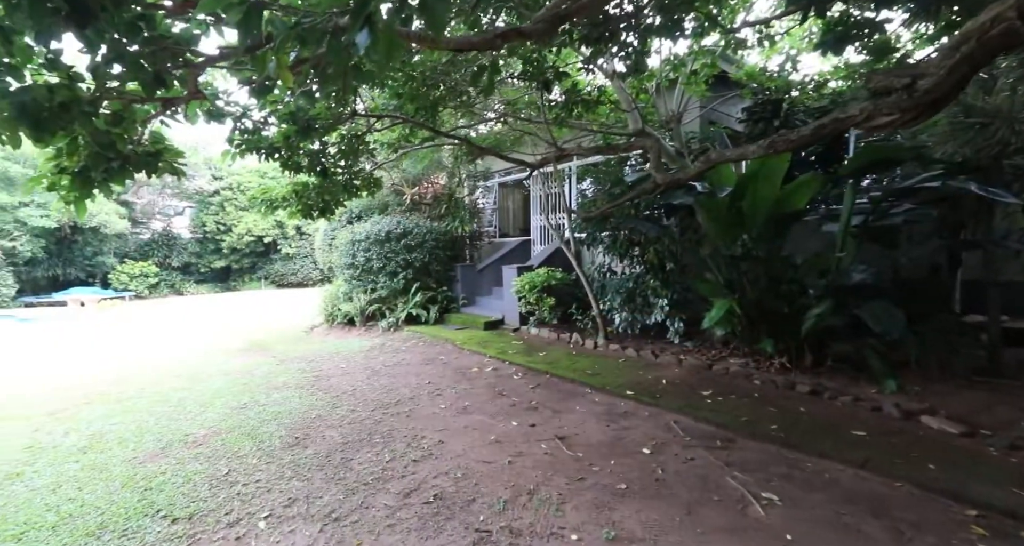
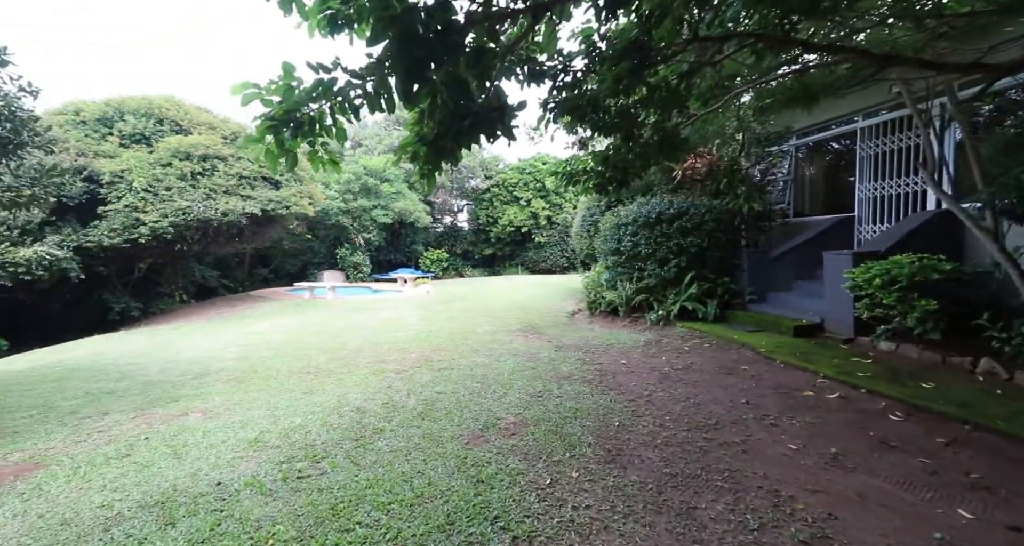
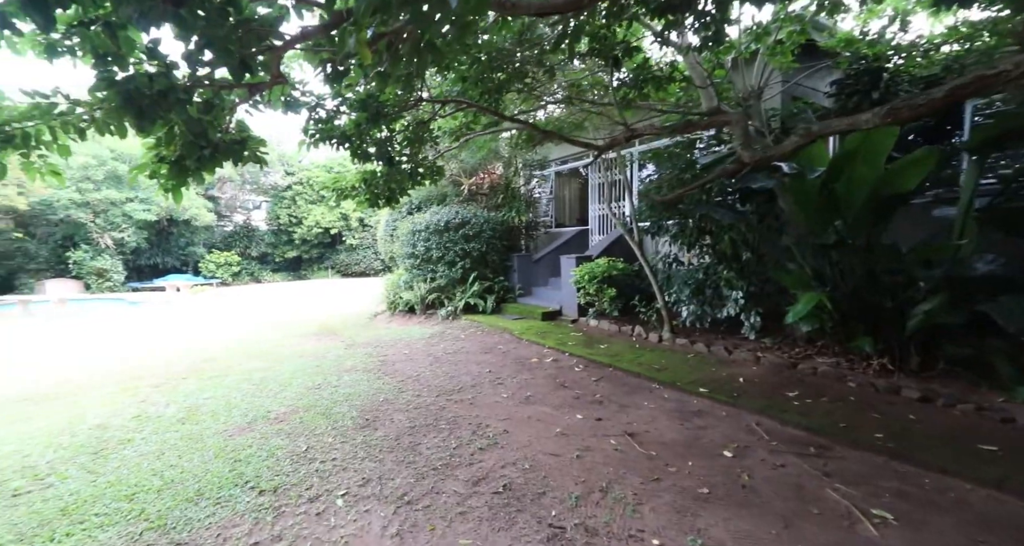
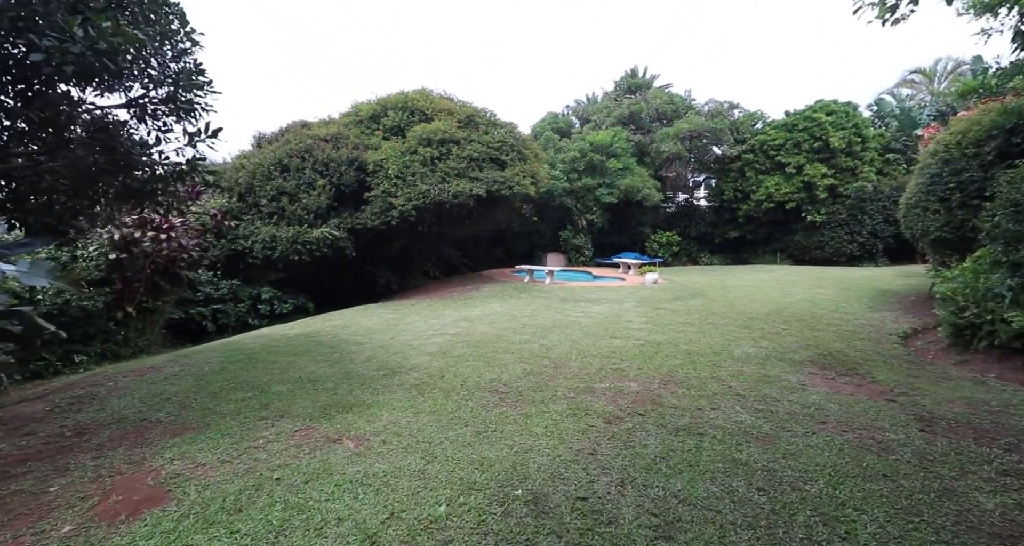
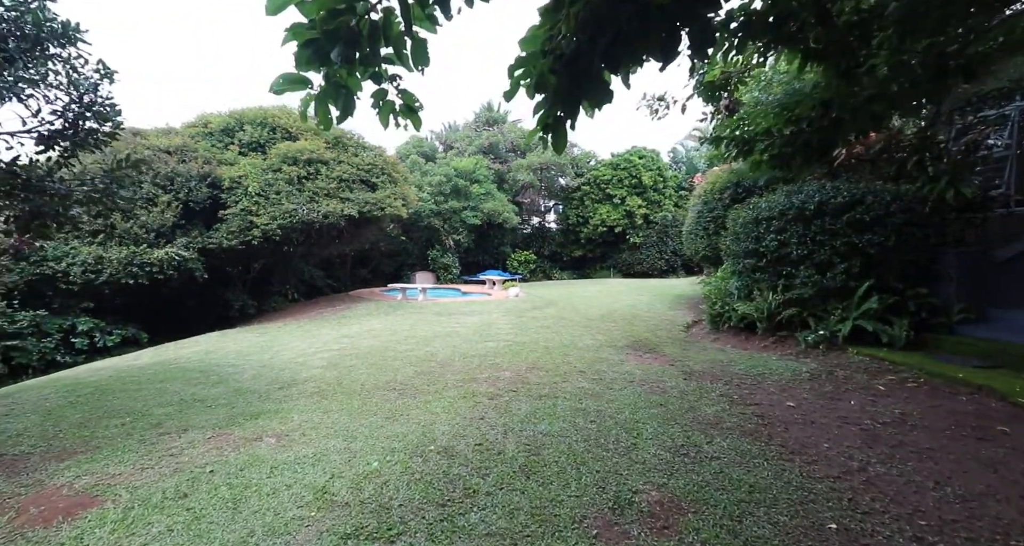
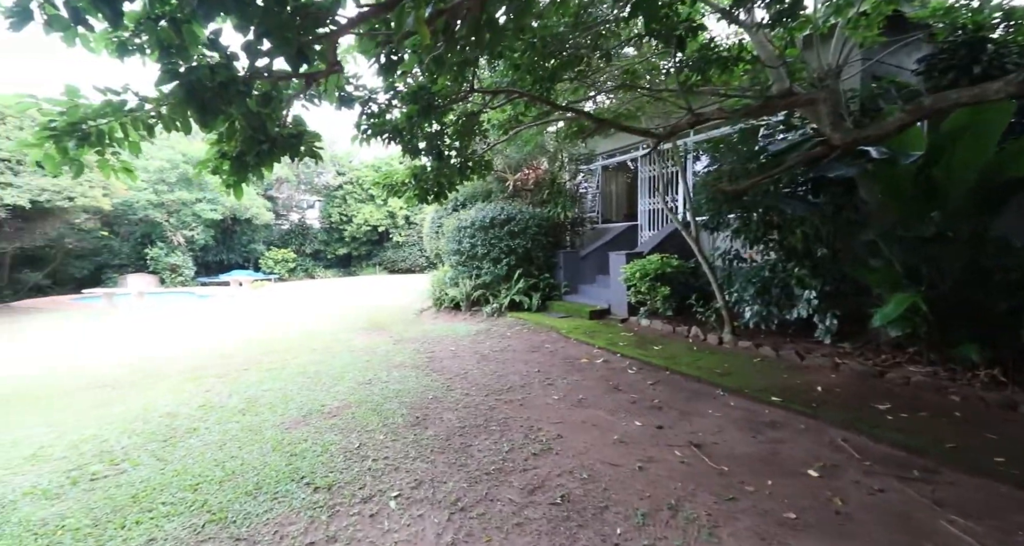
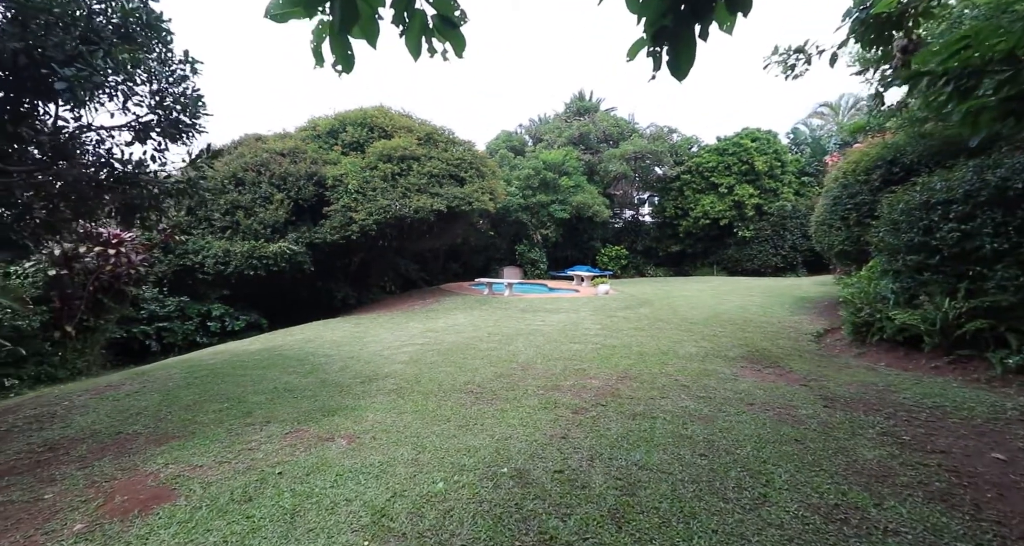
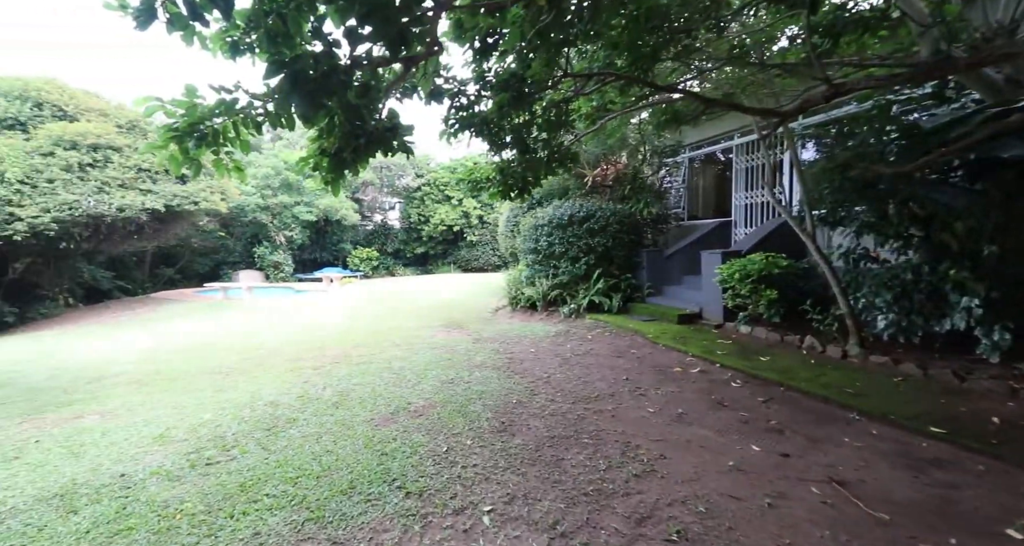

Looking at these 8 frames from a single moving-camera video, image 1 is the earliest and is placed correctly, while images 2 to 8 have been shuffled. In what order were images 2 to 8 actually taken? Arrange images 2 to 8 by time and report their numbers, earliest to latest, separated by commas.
3, 6, 8, 2, 5, 7, 4
